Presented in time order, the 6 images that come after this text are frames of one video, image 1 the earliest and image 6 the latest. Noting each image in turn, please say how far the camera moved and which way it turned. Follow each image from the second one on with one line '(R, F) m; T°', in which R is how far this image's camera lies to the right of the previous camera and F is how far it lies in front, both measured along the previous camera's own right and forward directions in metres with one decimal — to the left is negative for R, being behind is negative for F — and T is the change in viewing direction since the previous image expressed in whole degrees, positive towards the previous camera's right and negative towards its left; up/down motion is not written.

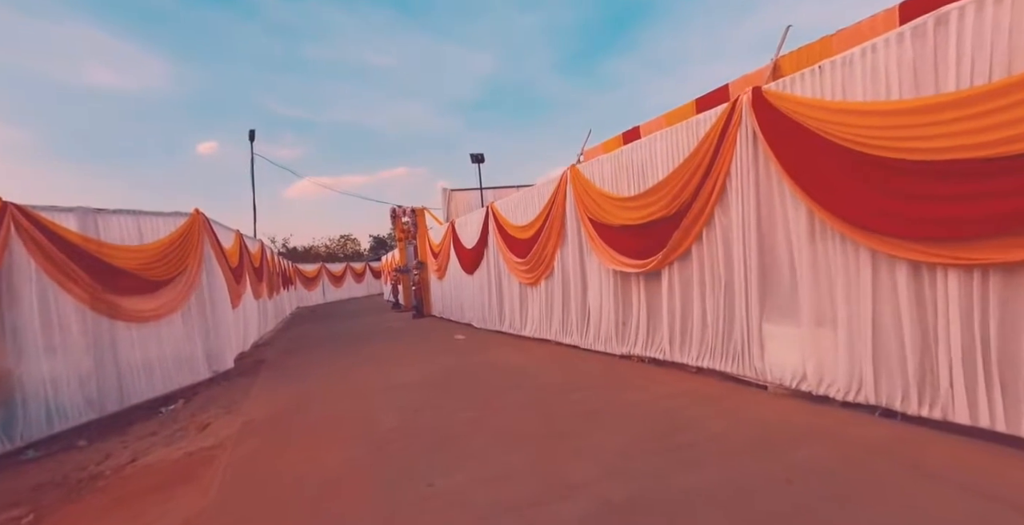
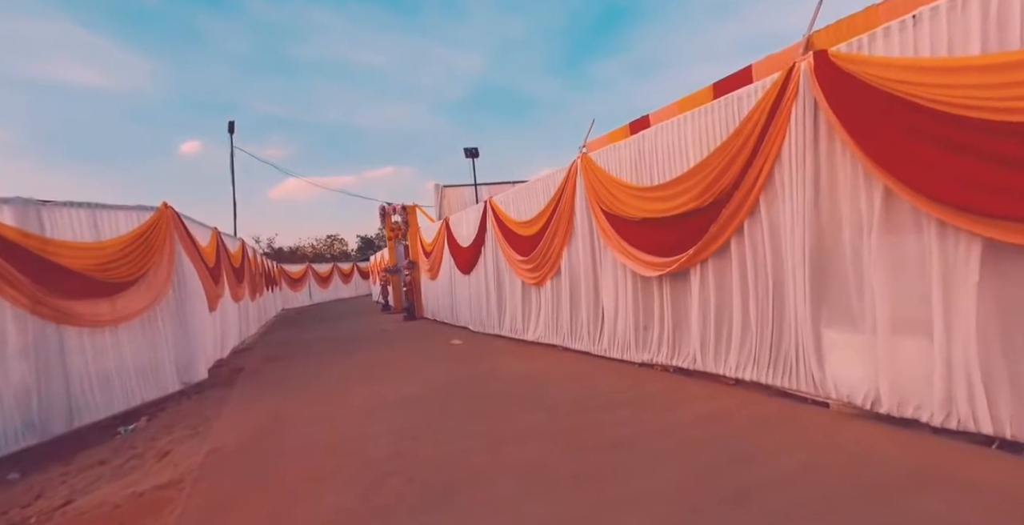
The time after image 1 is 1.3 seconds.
(-0.2, +0.6) m; +1°
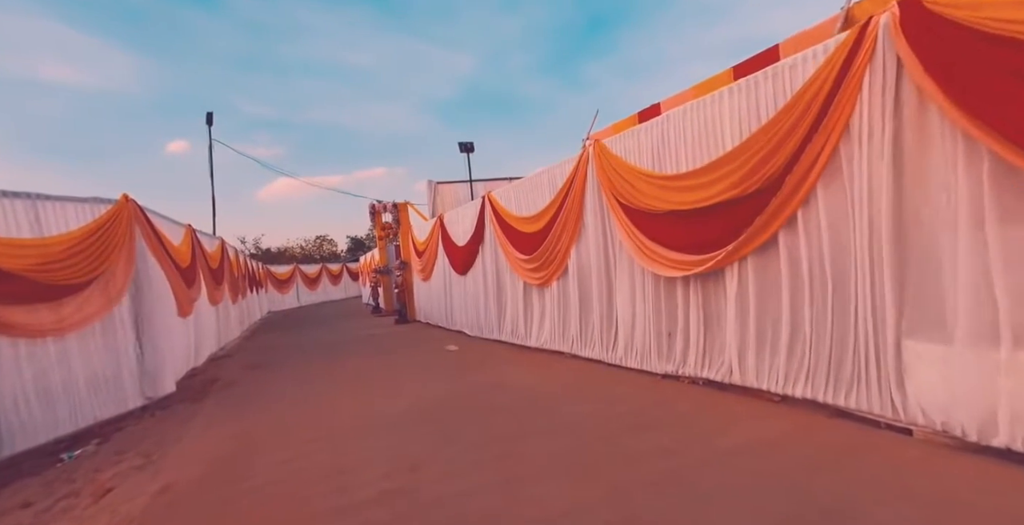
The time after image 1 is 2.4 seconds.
(-0.1, +0.6) m; +1°
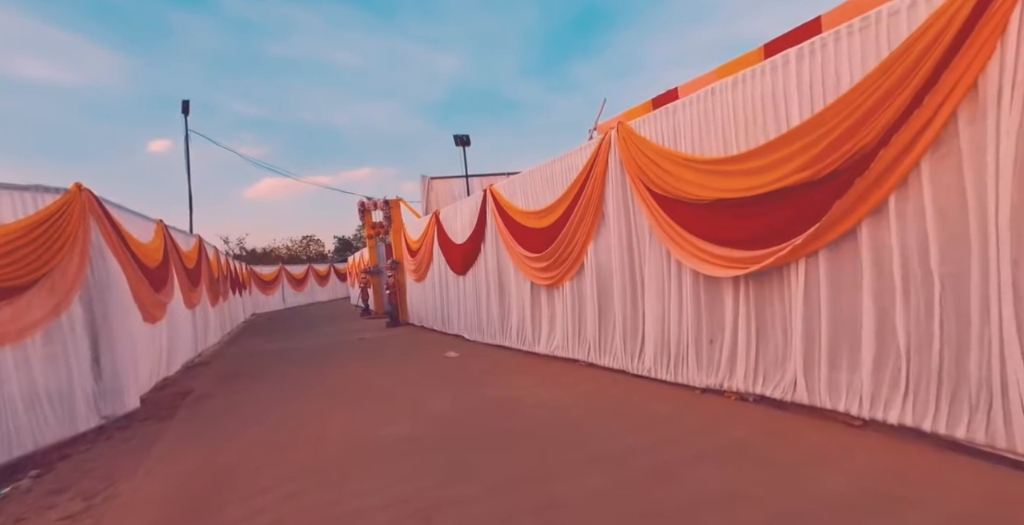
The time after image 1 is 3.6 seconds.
(-0.2, +0.6) m; +1°
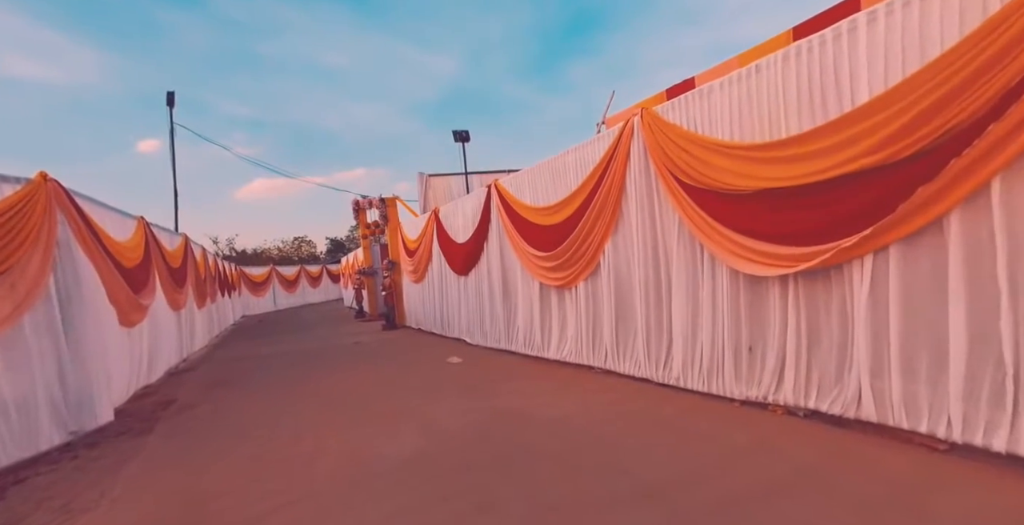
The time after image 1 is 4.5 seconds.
(-0.2, +0.4) m; +1°
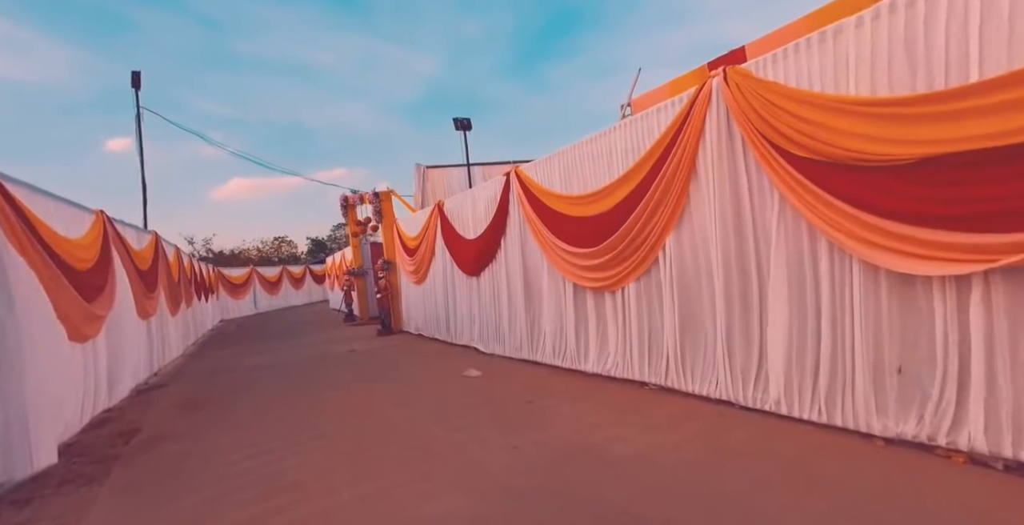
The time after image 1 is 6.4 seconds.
(-0.5, +0.9) m; +2°
